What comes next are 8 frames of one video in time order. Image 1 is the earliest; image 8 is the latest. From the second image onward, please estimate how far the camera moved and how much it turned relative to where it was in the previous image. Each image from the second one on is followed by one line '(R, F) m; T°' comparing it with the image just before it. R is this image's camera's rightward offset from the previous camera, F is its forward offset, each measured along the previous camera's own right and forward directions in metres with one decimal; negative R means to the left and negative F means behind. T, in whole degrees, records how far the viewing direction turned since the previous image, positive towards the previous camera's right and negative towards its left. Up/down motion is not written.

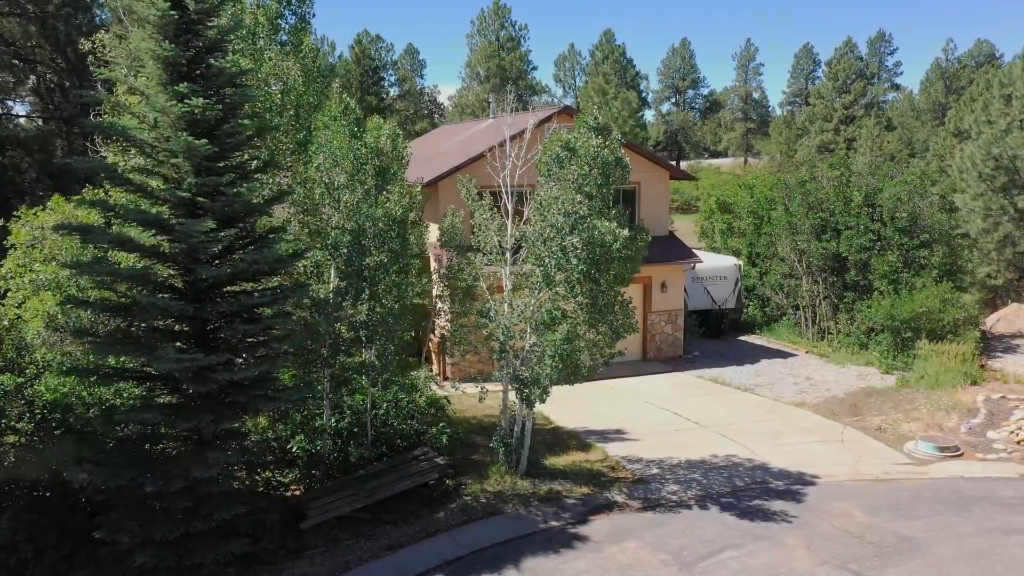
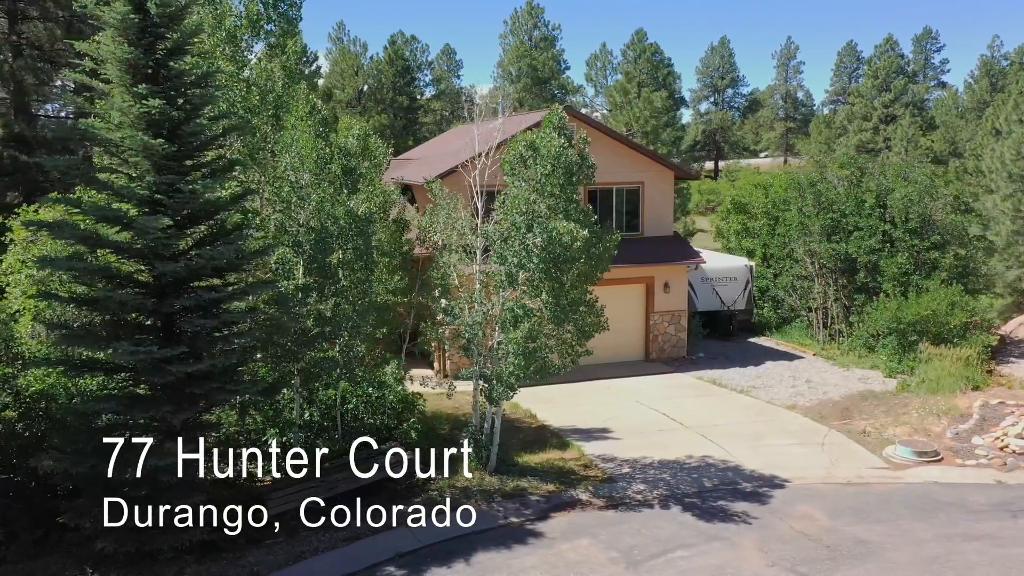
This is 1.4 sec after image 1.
(+0.8, -0.1) m; -3°
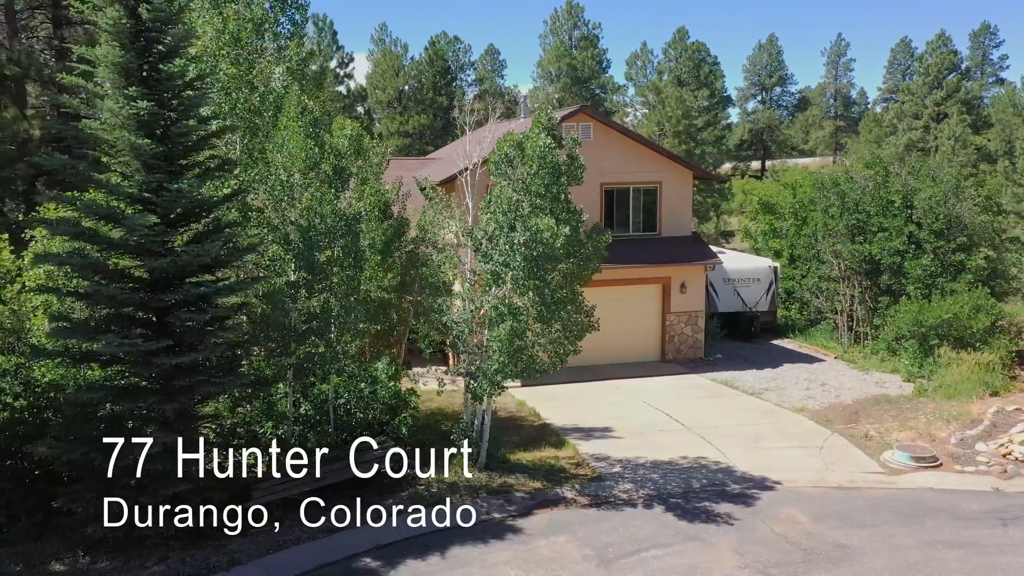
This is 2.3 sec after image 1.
(+0.7, -0.1) m; -3°
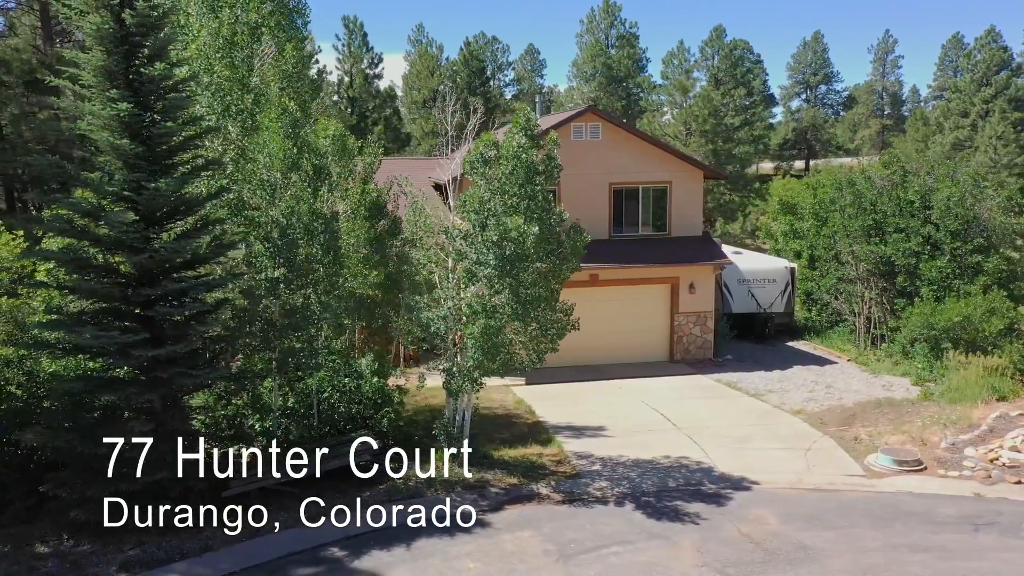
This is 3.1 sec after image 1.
(+0.8, -0.1) m; -3°
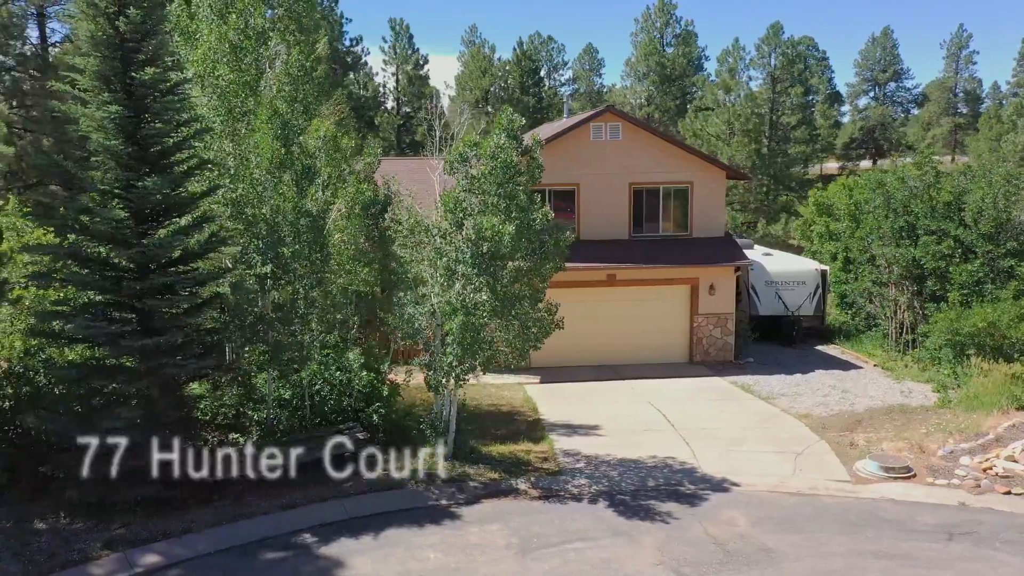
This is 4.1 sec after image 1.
(+0.9, -0.1) m; -4°
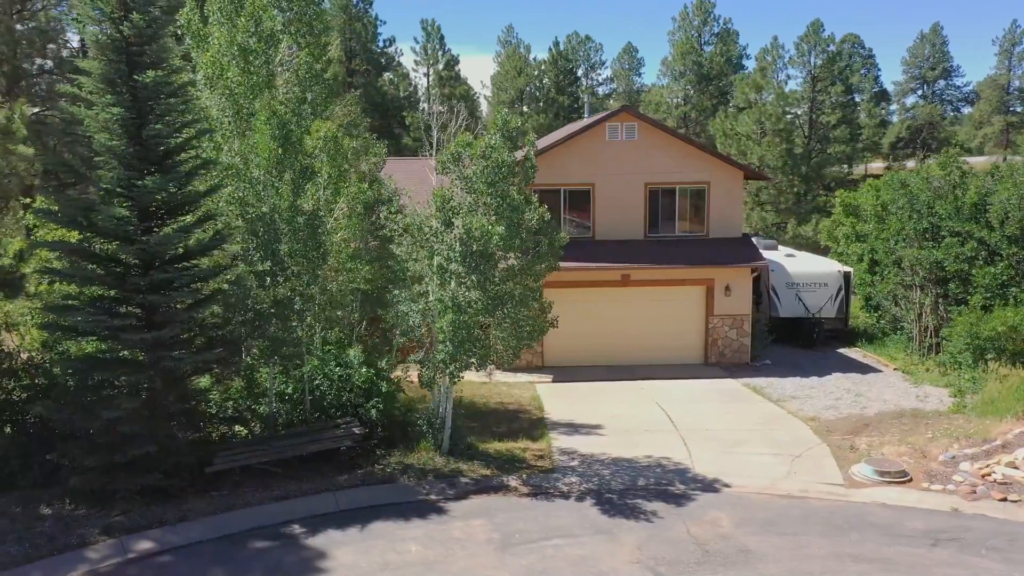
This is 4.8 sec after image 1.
(+0.6, -0.1) m; -3°
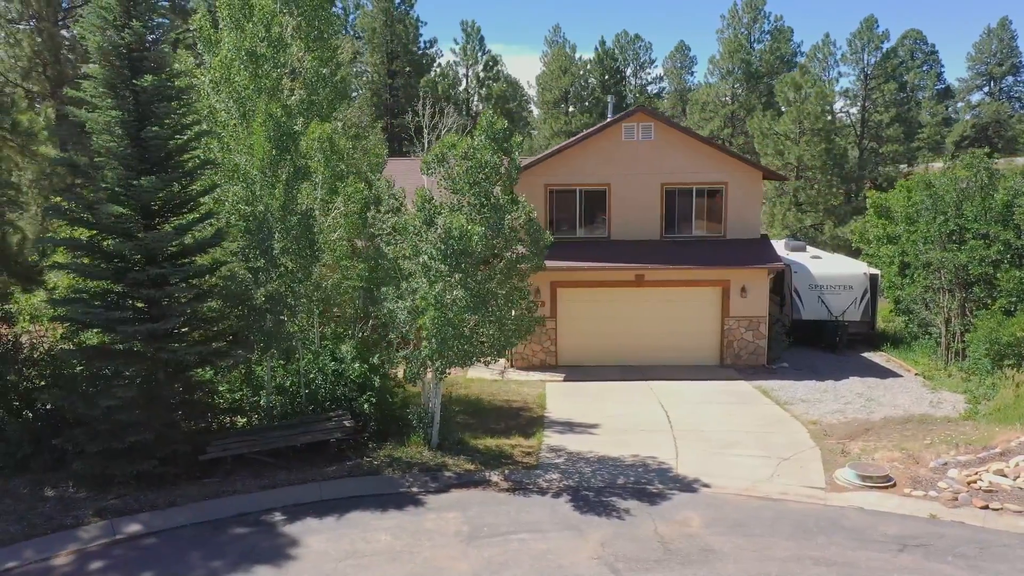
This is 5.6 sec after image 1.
(+0.8, -0.1) m; -3°
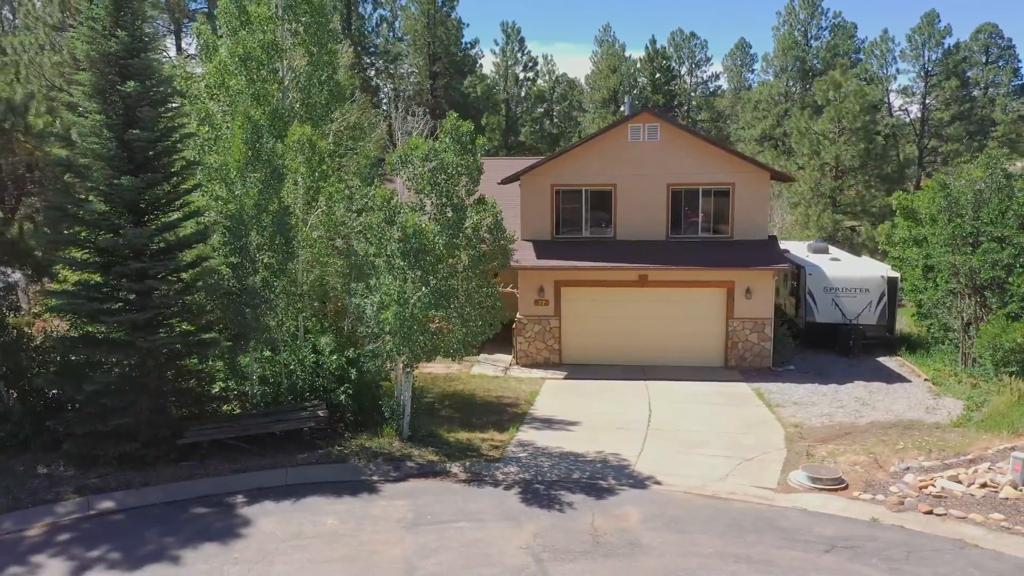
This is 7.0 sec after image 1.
(+1.2, -0.2) m; -4°
